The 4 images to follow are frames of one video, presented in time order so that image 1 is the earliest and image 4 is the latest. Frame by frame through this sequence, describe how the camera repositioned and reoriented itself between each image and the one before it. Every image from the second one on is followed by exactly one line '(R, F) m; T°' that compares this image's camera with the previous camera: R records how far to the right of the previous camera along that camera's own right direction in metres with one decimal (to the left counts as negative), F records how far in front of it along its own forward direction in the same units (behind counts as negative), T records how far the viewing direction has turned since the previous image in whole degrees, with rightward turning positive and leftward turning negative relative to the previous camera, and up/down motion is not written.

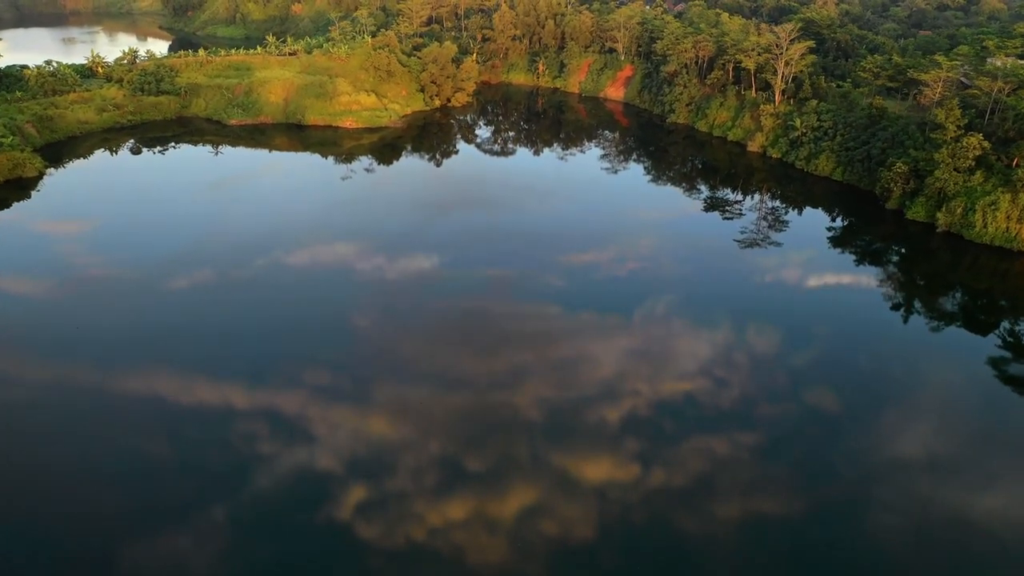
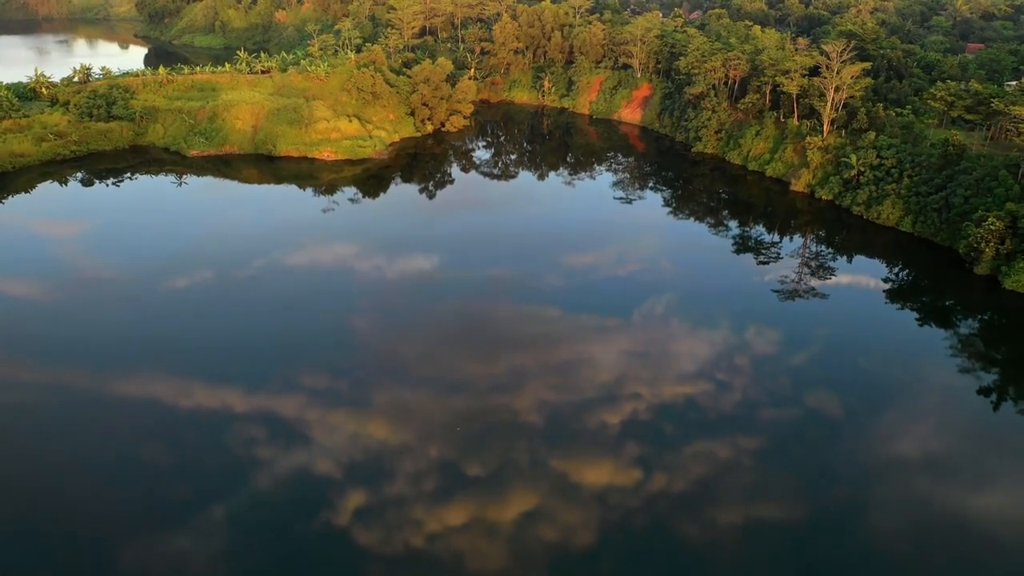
(-0.1, +2.7) m; 0°
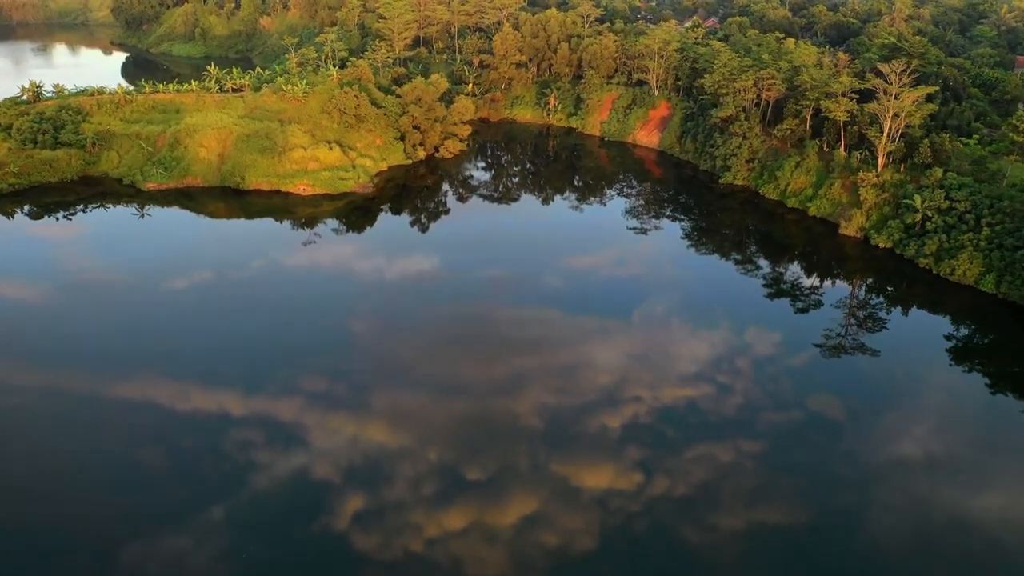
(-0.1, +2.3) m; 0°
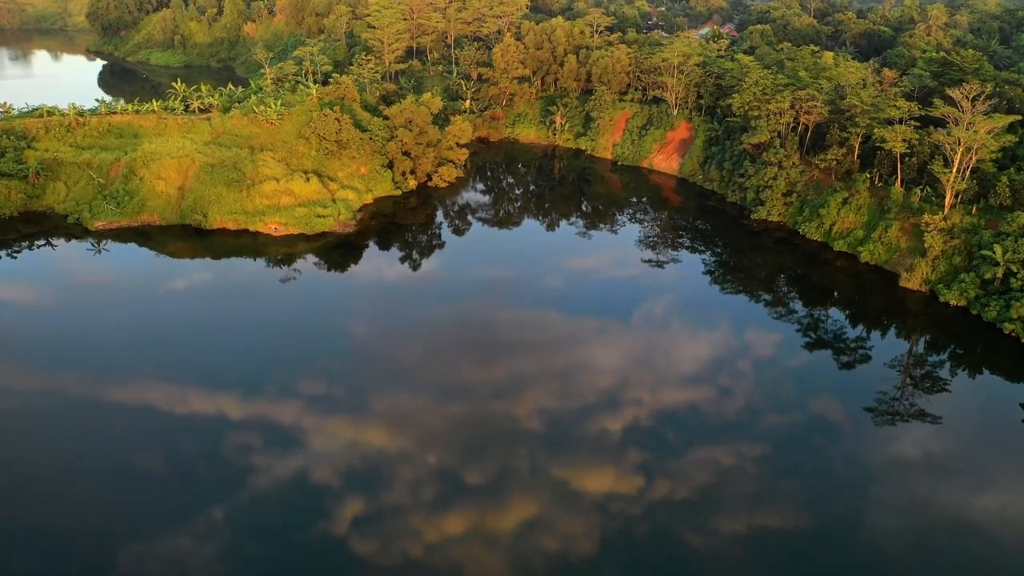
(-0.1, +2.0) m; 0°
